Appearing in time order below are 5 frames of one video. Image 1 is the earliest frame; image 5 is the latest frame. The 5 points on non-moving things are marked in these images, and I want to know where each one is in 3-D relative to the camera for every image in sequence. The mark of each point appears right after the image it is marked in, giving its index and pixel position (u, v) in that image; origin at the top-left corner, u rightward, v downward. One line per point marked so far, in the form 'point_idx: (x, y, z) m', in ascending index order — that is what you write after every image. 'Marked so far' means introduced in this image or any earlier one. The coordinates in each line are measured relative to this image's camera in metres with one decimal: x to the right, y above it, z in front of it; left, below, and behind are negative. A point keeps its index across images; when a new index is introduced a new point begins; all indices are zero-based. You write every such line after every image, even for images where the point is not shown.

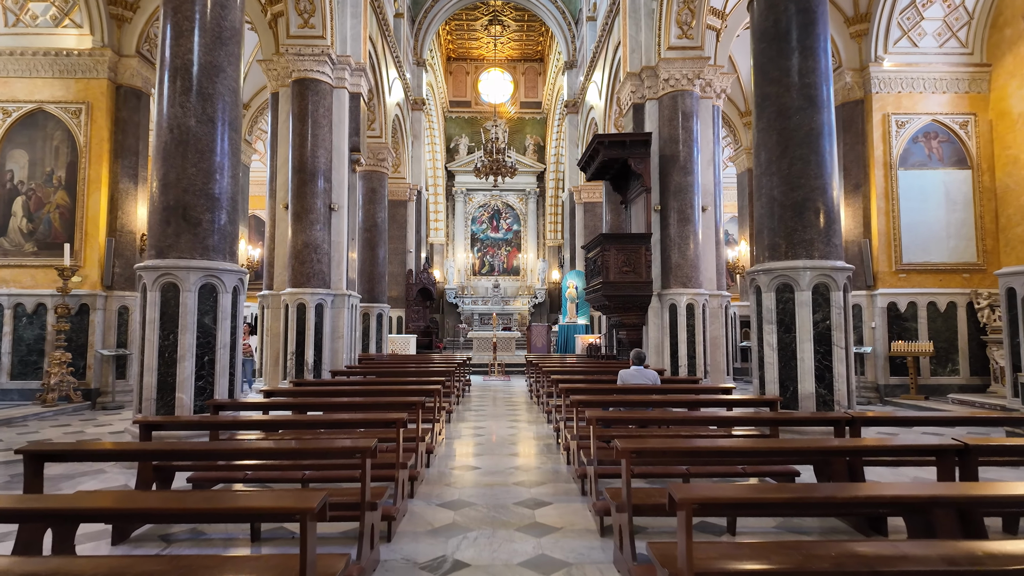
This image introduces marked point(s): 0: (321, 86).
0: (-3.1, +3.3, +9.7) m
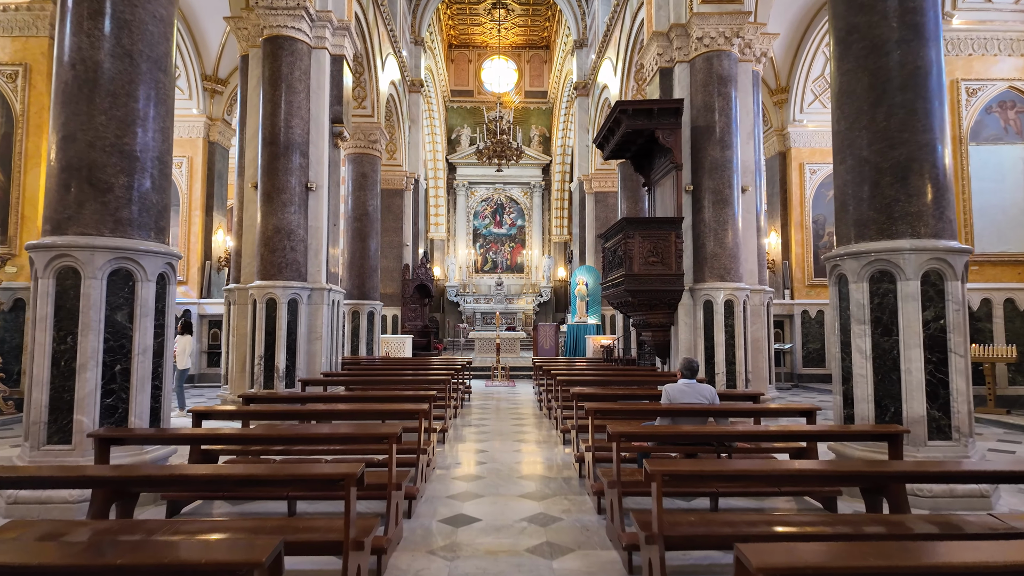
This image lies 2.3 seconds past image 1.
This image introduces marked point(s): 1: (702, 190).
0: (-3.0, +3.4, +8.3) m
1: (+2.7, +1.4, +8.3) m
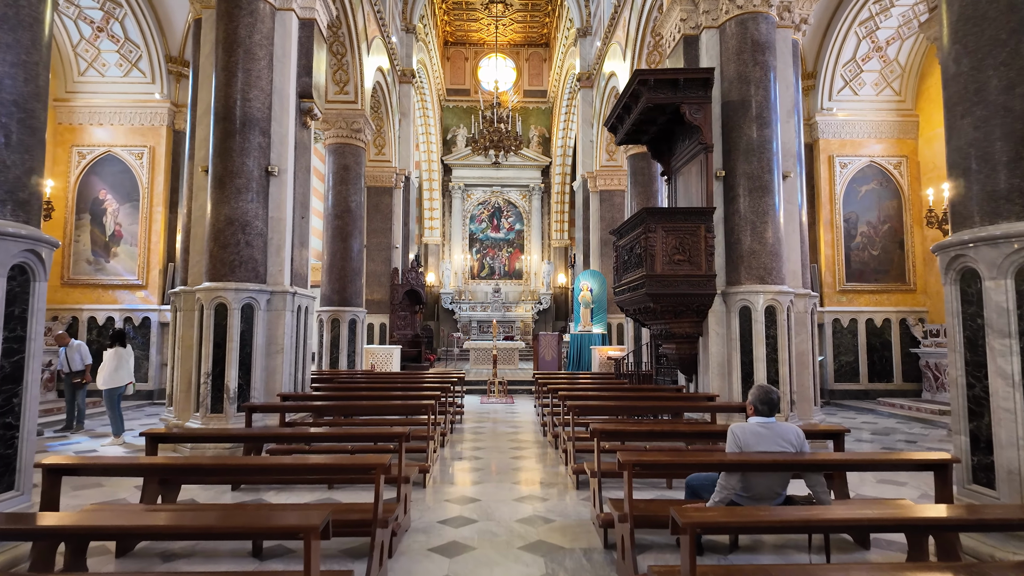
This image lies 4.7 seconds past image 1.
0: (-3.0, +3.4, +7.0) m
1: (+2.7, +1.3, +7.0) m
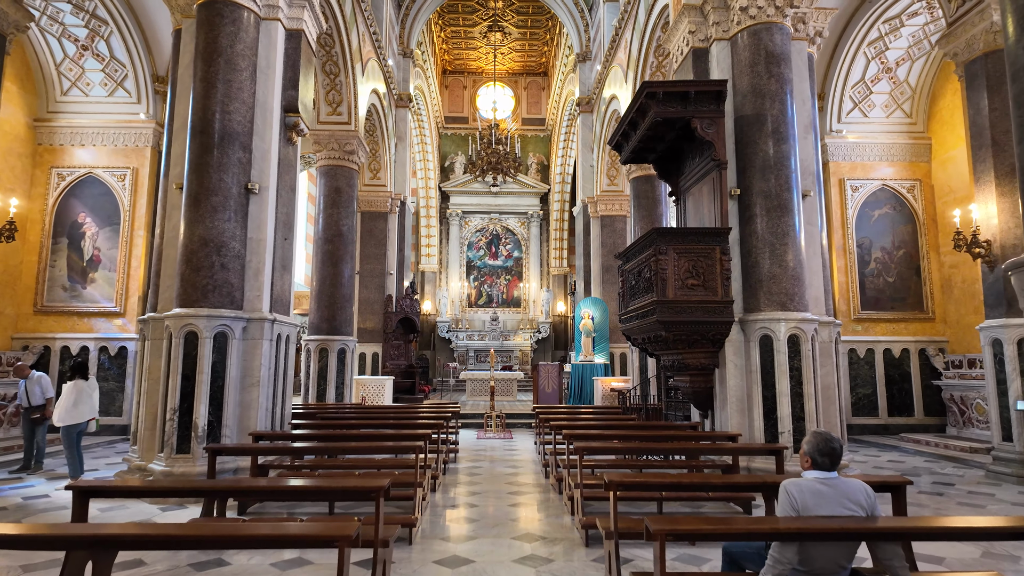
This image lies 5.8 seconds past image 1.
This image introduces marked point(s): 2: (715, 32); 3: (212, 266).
0: (-3.0, +3.1, +6.6) m
1: (+2.6, +1.0, +6.5) m
2: (+2.4, +3.1, +7.1) m
3: (-3.1, +0.2, +6.2) m
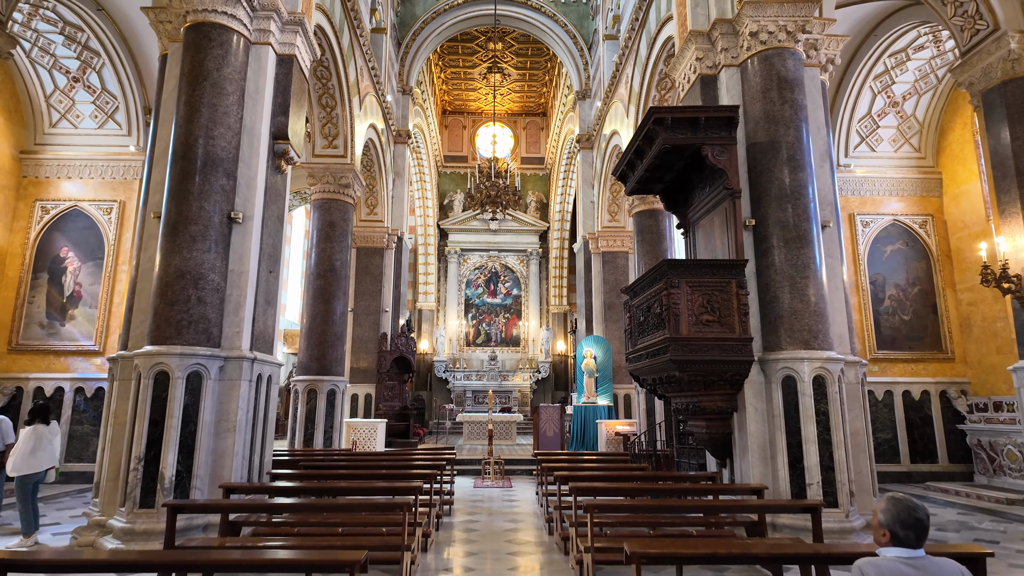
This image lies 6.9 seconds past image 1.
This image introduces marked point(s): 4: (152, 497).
0: (-3.0, +2.7, +6.4) m
1: (+2.7, +0.7, +6.1) m
2: (+2.5, +2.7, +6.8) m
3: (-3.1, -0.1, +5.7) m
4: (-3.3, -1.9, +5.3) m
